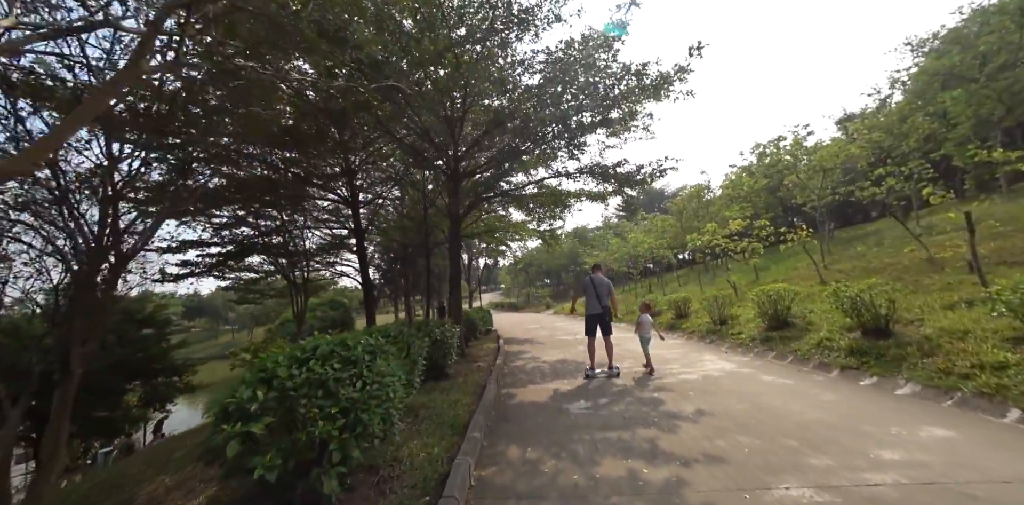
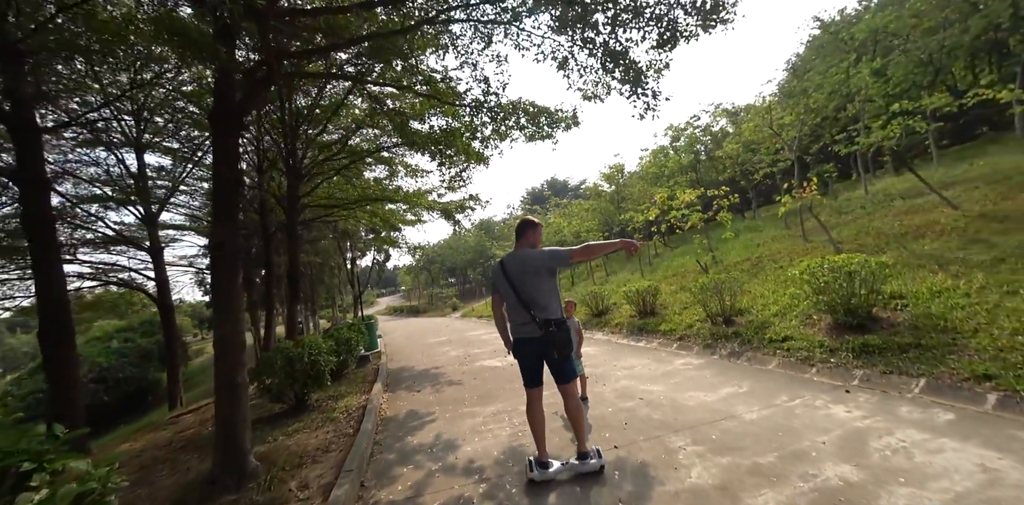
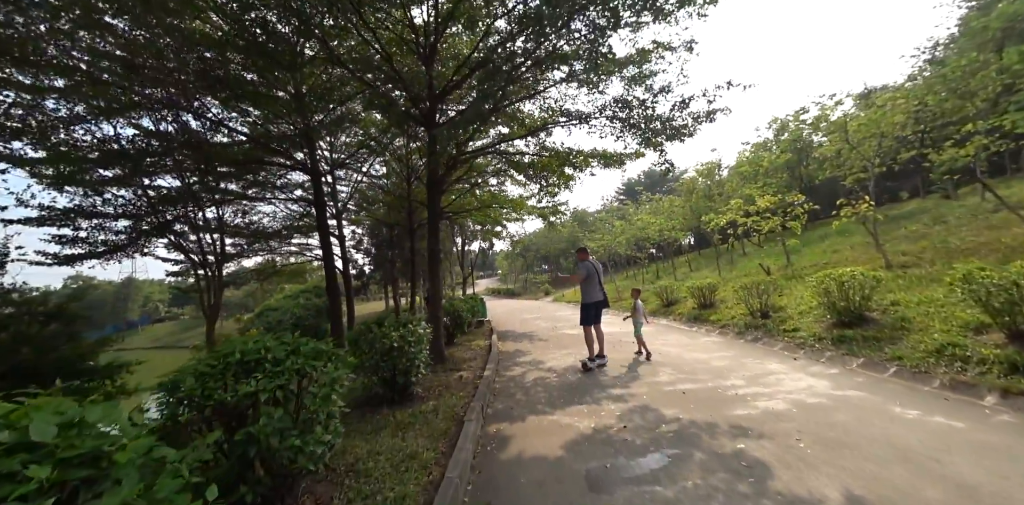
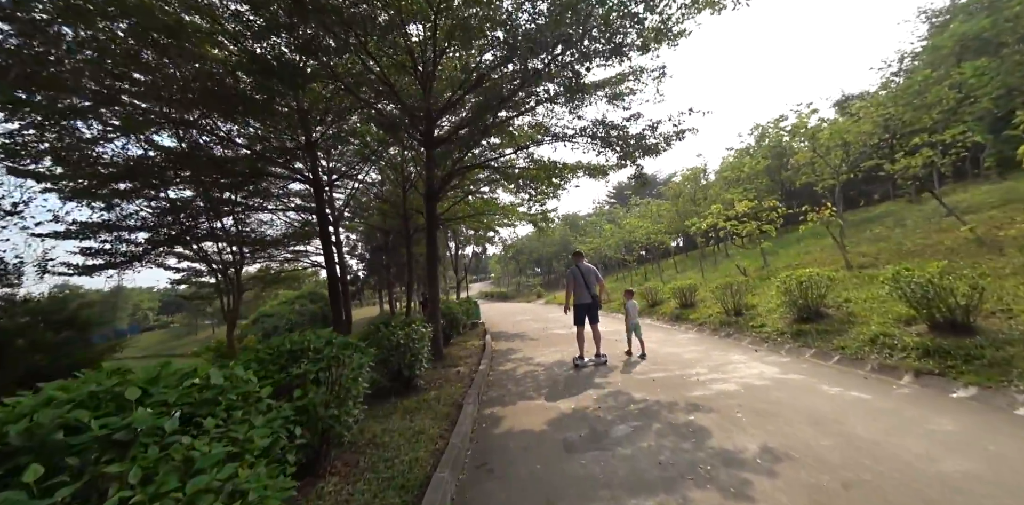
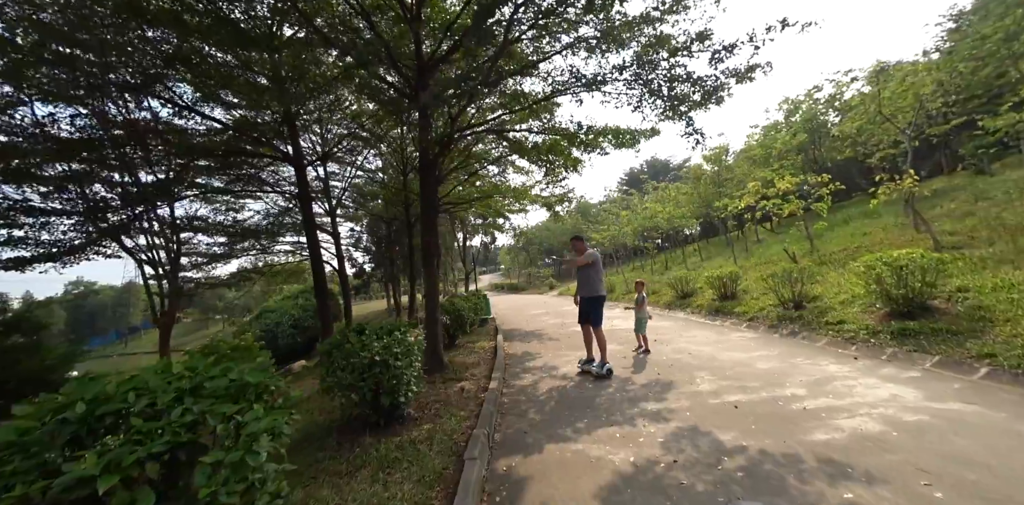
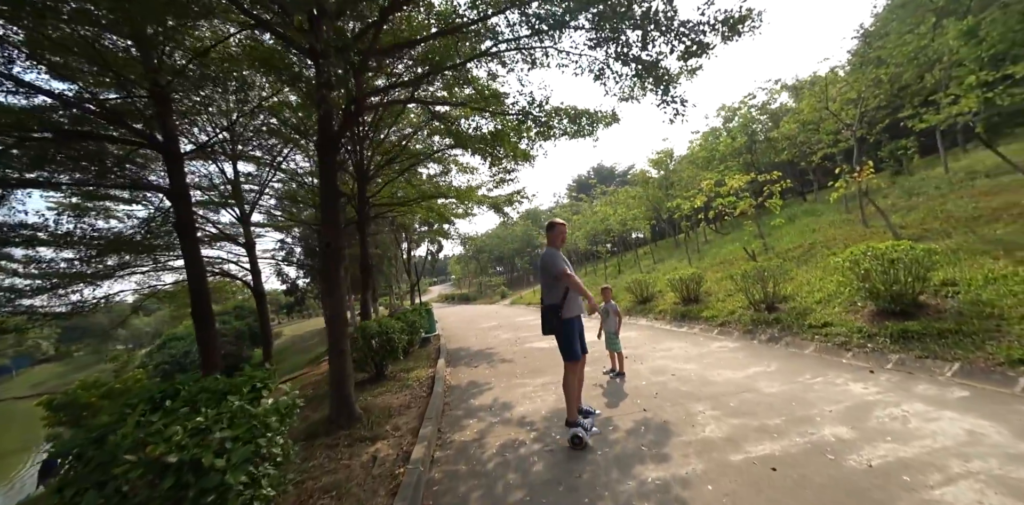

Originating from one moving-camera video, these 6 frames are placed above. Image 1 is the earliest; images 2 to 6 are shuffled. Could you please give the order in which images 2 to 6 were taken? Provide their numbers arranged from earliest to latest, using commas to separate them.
4, 3, 5, 6, 2
